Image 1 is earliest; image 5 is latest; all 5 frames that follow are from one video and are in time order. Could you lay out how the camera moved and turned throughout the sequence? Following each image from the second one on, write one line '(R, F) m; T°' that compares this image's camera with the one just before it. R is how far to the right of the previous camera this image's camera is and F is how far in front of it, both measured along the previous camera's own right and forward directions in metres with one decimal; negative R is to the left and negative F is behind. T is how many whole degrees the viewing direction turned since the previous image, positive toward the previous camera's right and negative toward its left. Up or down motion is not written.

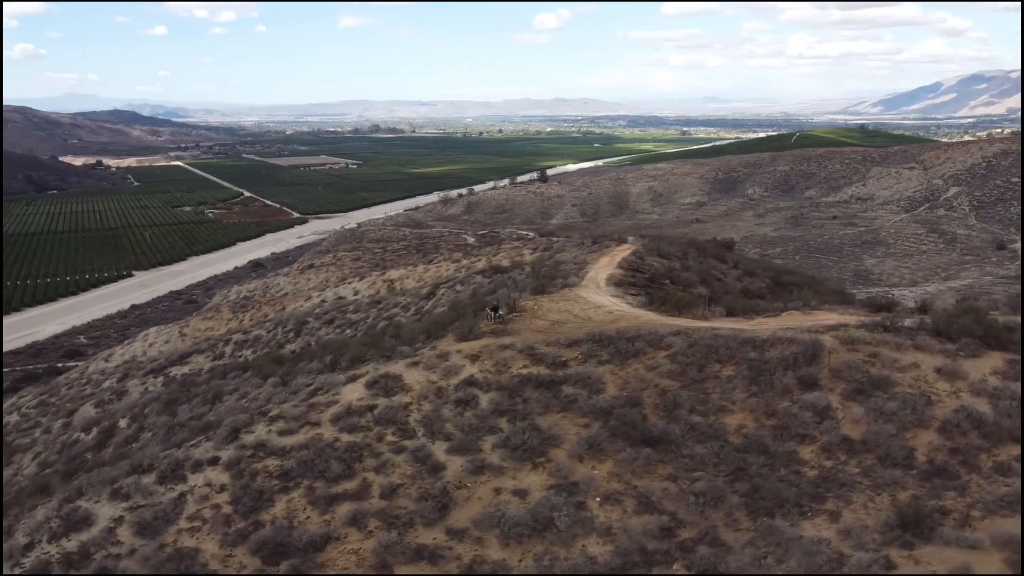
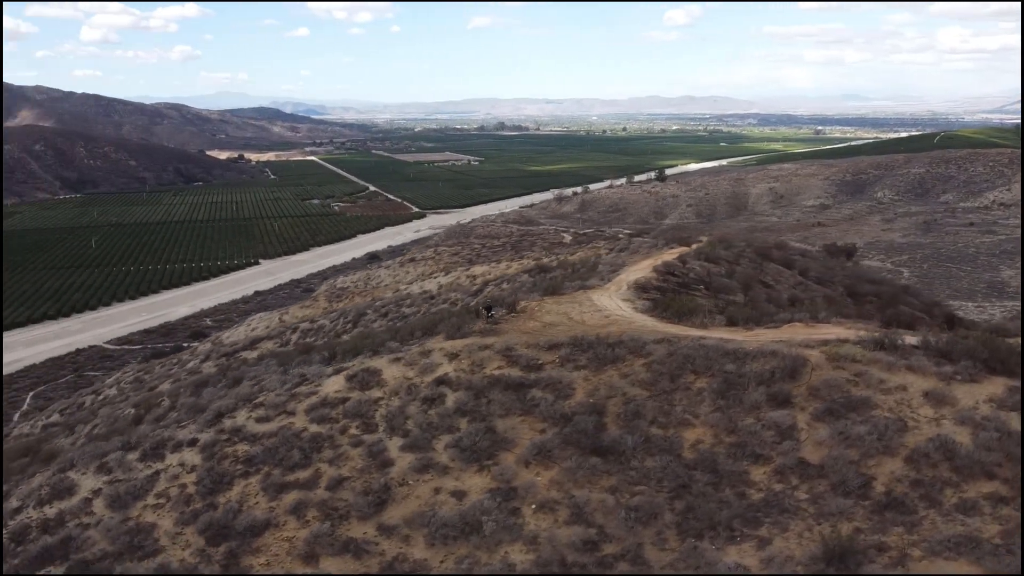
(+3.0, +0.4) m; -8°
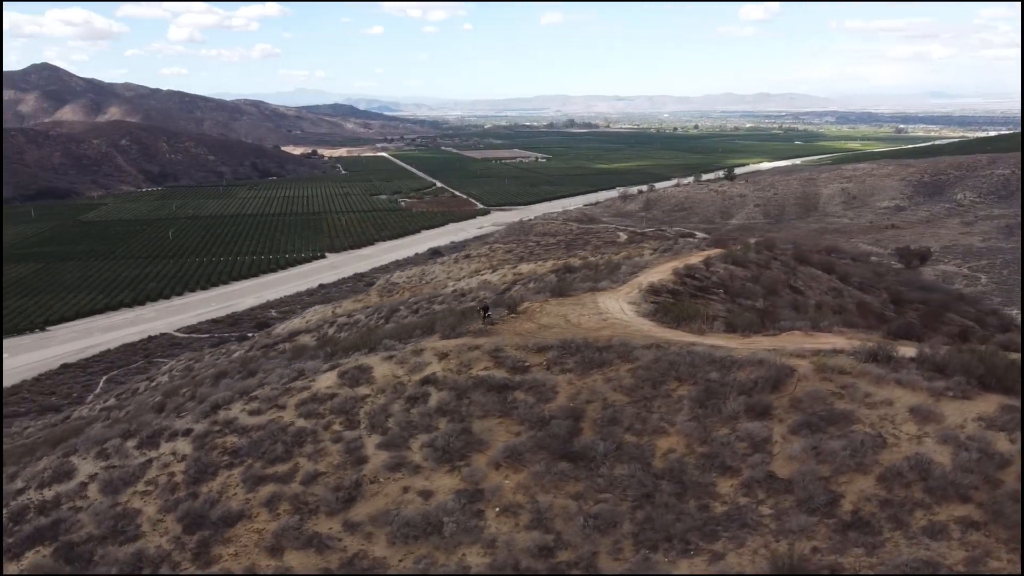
(+1.6, +0.1) m; -5°
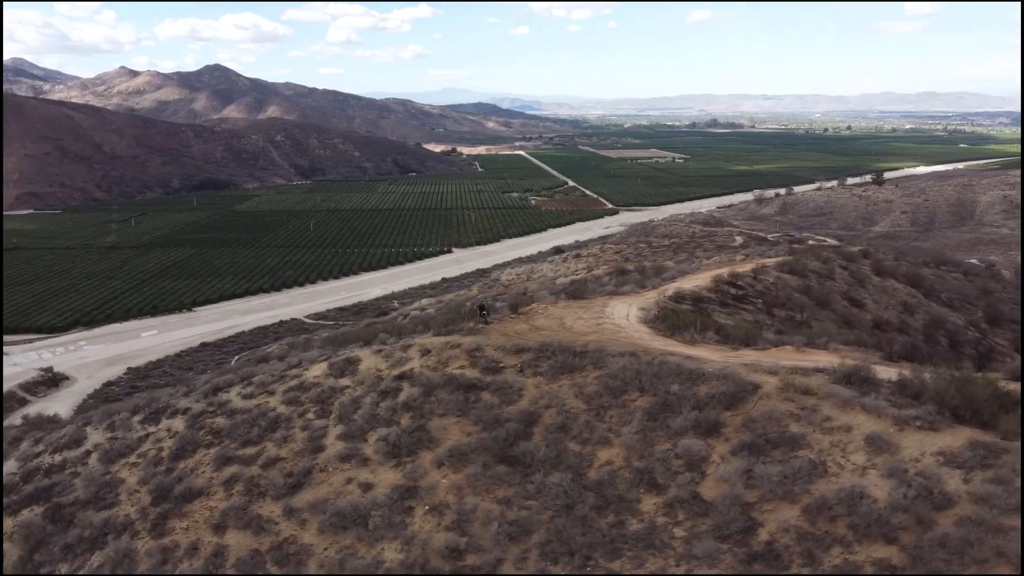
(+3.2, +0.4) m; -9°
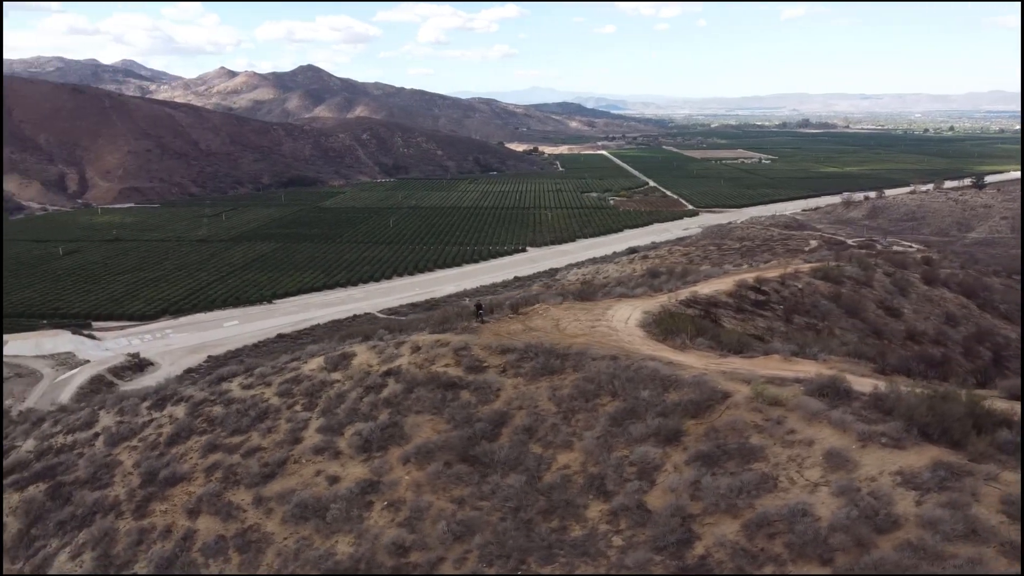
(+2.0, +0.2) m; -6°
